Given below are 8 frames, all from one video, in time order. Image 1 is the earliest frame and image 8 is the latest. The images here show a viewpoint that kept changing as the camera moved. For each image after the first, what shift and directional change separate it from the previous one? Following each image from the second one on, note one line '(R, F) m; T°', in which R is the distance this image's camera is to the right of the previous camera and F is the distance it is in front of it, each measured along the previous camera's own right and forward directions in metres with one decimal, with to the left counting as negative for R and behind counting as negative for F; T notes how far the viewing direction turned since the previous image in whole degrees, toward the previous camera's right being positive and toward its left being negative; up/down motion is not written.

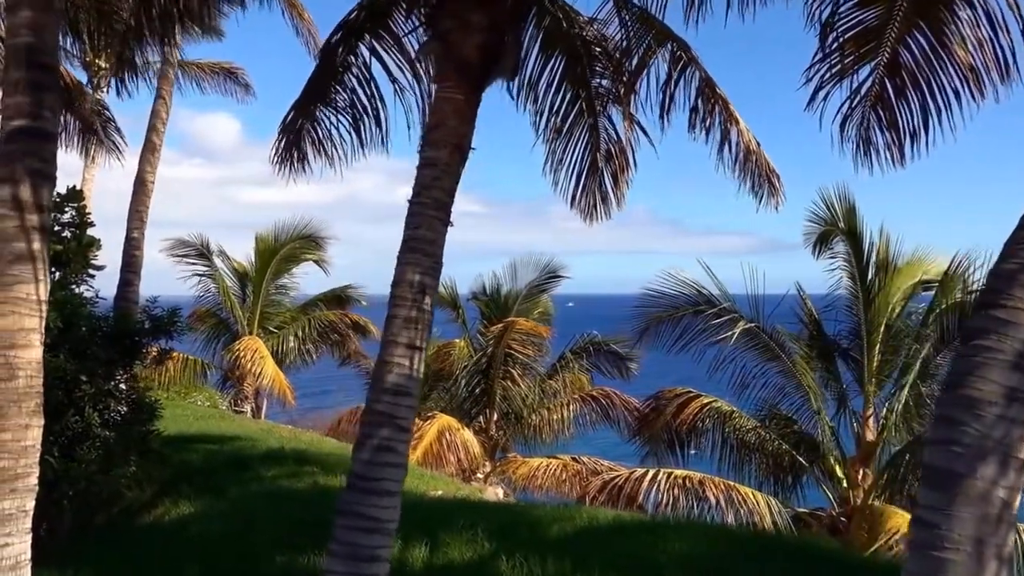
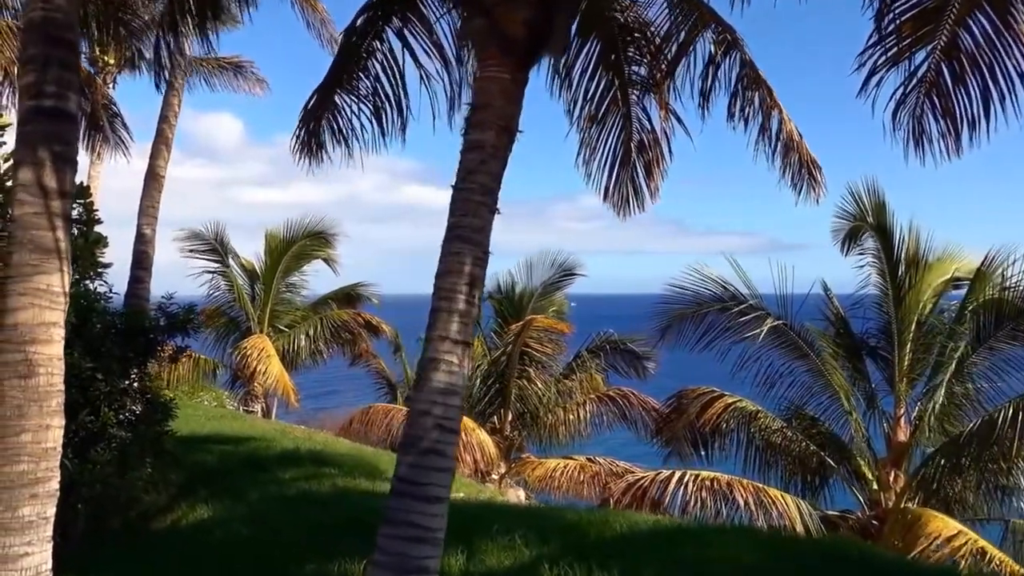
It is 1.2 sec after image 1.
(-0.2, +0.3) m; 0°
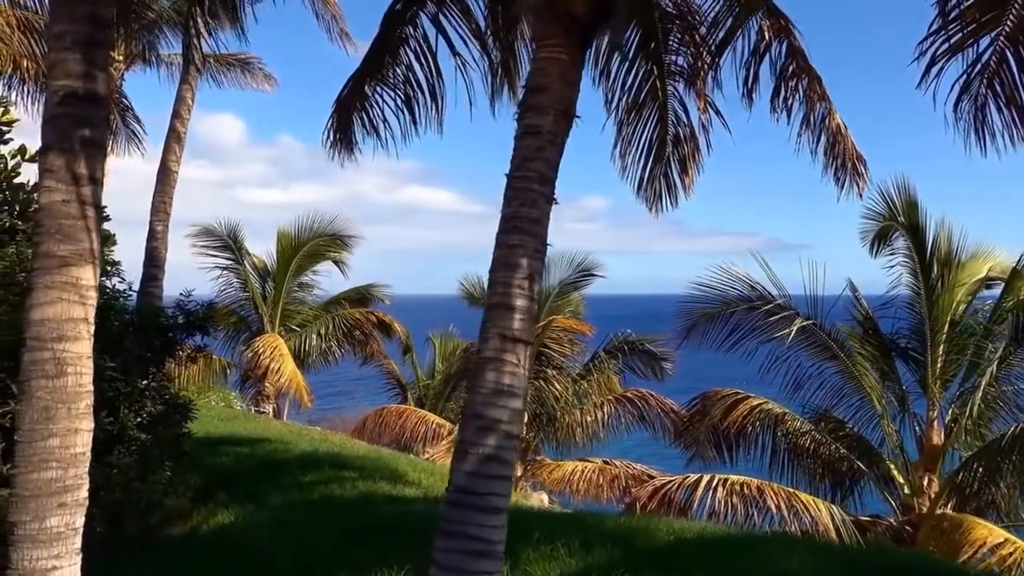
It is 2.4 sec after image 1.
(-0.2, +0.3) m; 0°
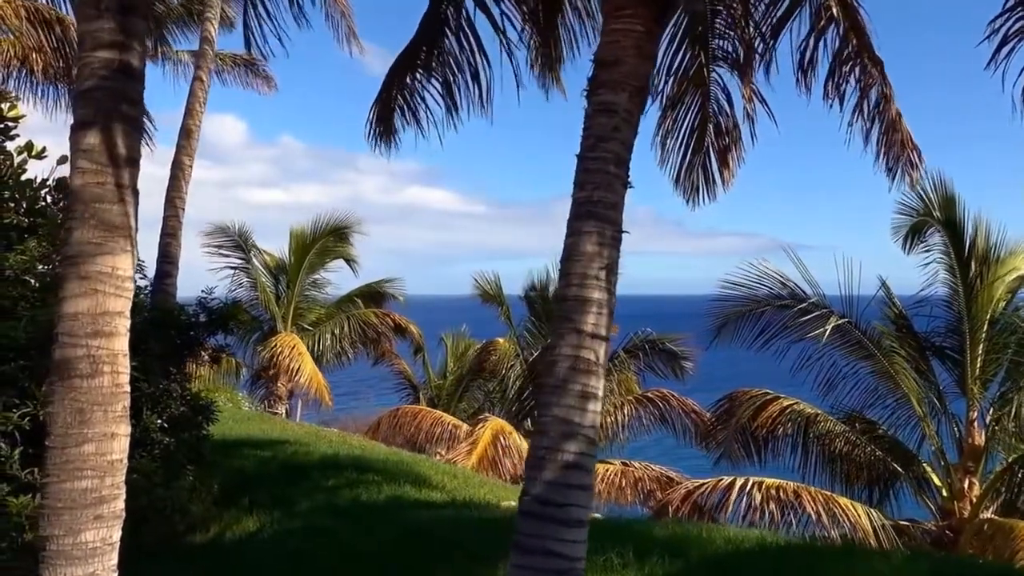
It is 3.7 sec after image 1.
(-0.3, +0.3) m; 0°
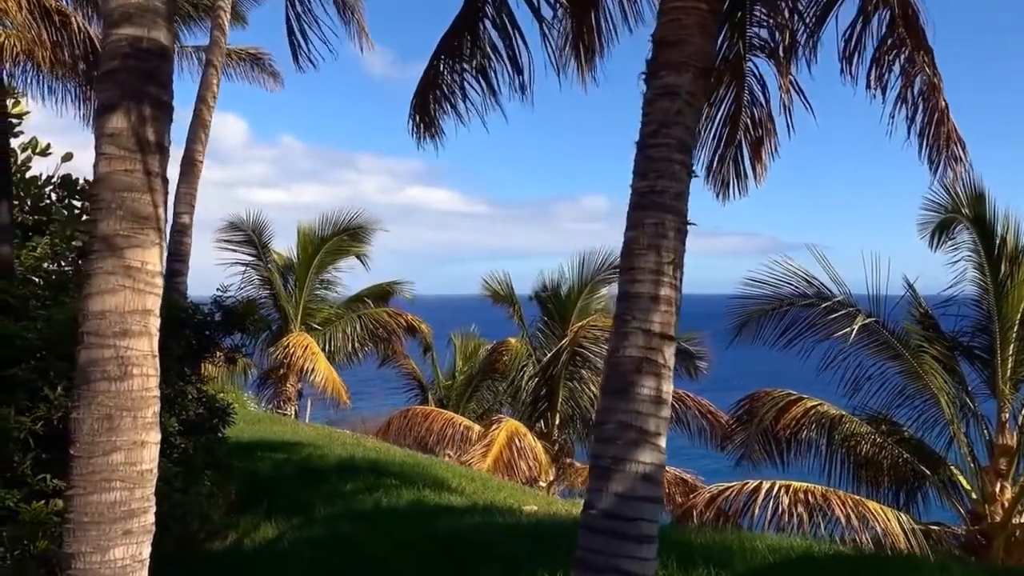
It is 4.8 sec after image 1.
(-0.2, +0.2) m; 0°
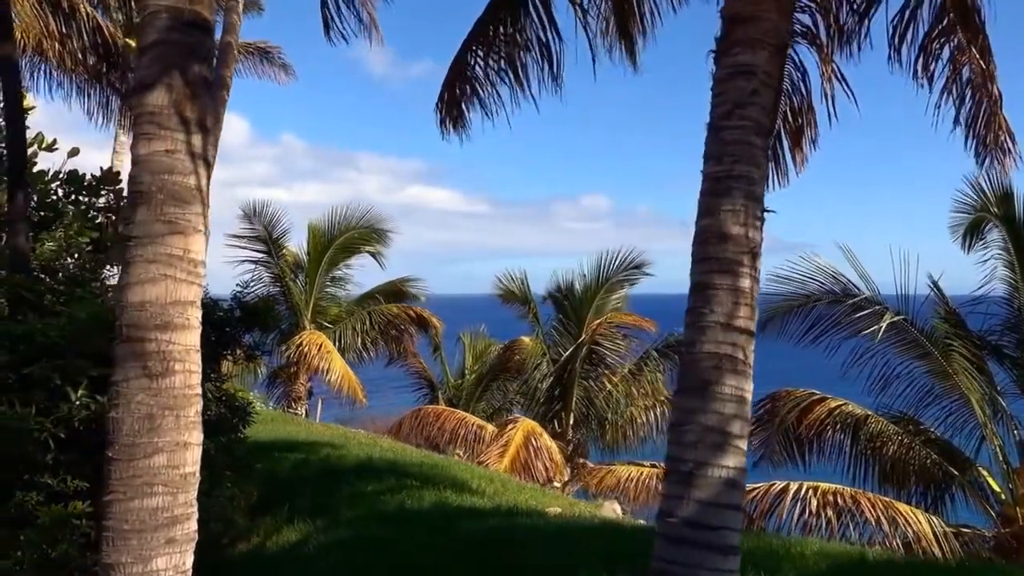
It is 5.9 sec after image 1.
(-0.2, +0.2) m; 0°
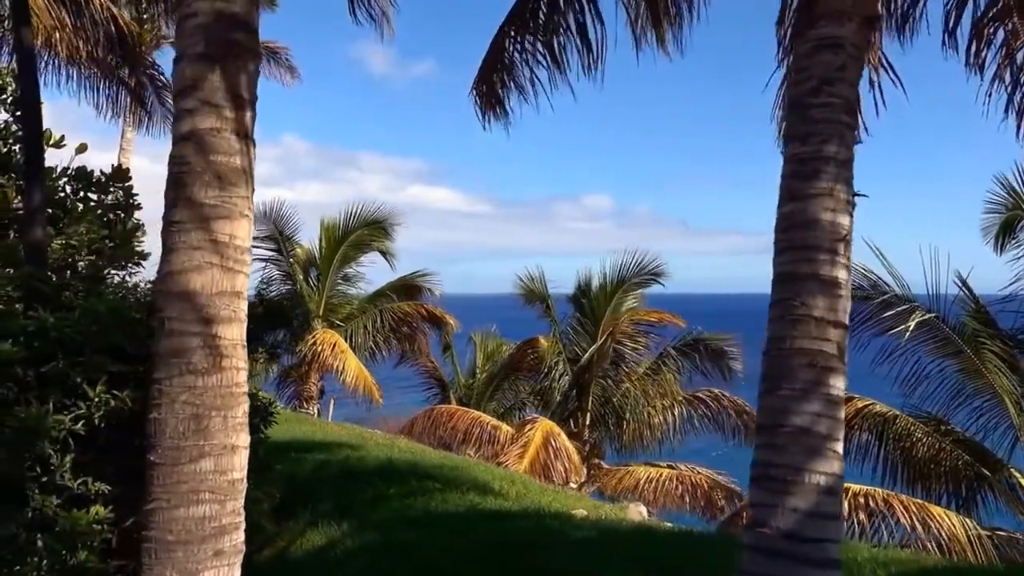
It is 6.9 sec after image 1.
(-0.2, +0.2) m; 0°
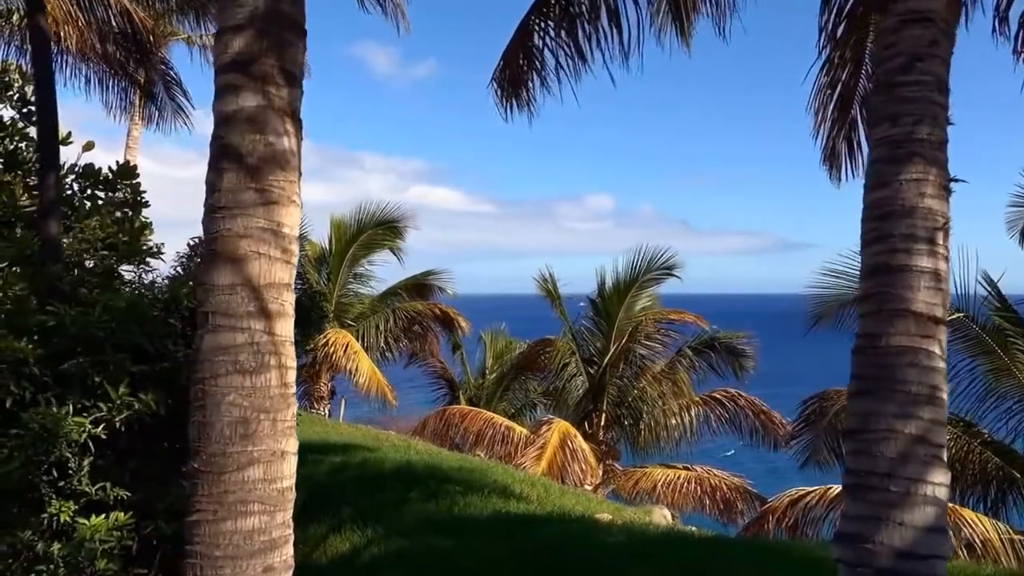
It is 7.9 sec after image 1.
(-0.2, +0.2) m; 0°
